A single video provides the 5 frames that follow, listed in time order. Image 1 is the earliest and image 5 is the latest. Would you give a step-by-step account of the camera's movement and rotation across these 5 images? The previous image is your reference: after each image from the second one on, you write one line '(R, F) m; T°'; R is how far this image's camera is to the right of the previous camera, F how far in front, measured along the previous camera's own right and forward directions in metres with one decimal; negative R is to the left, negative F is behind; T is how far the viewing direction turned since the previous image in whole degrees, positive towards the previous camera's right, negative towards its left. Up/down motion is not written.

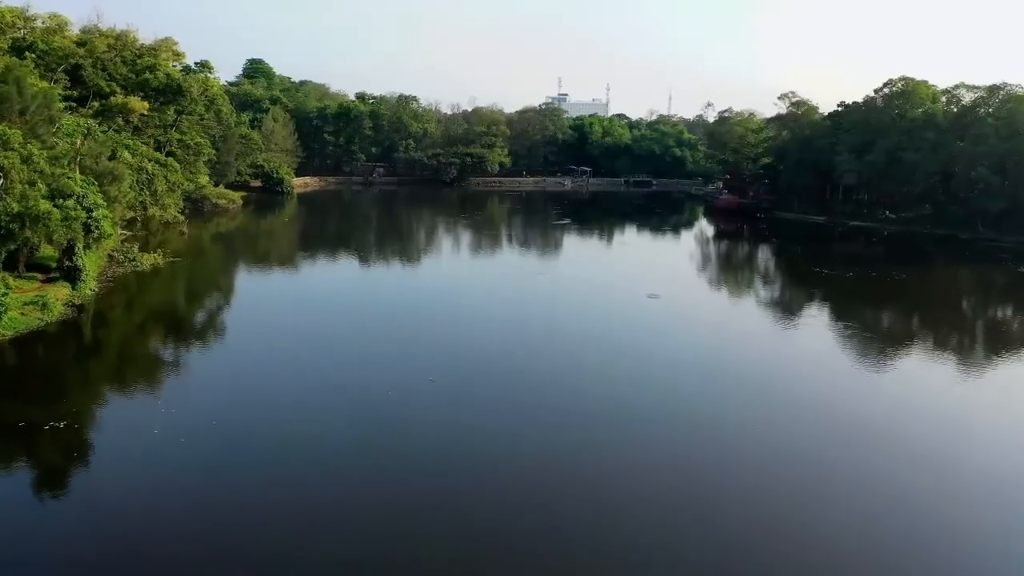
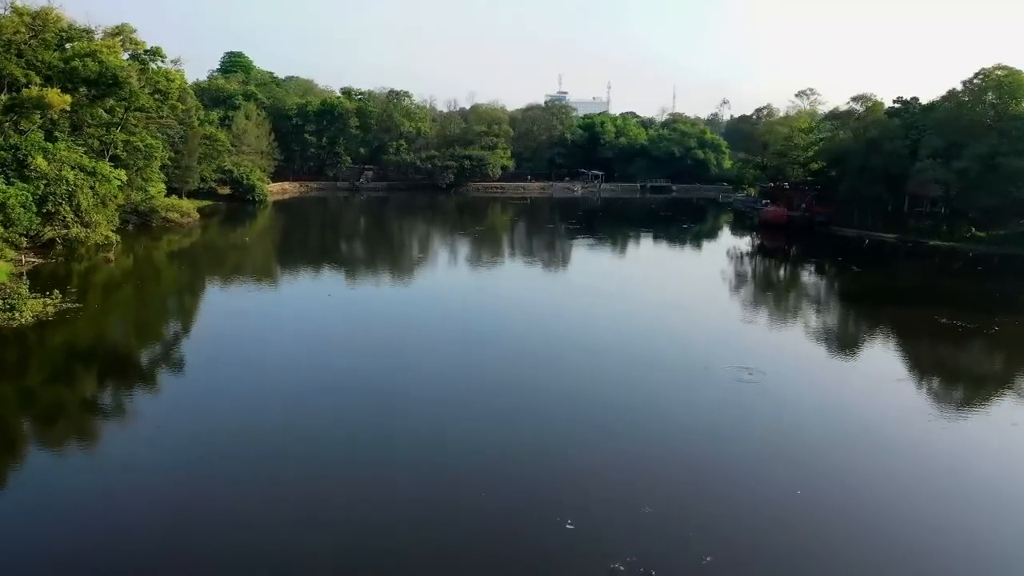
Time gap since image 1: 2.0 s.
(-0.3, +3.8) m; 0°
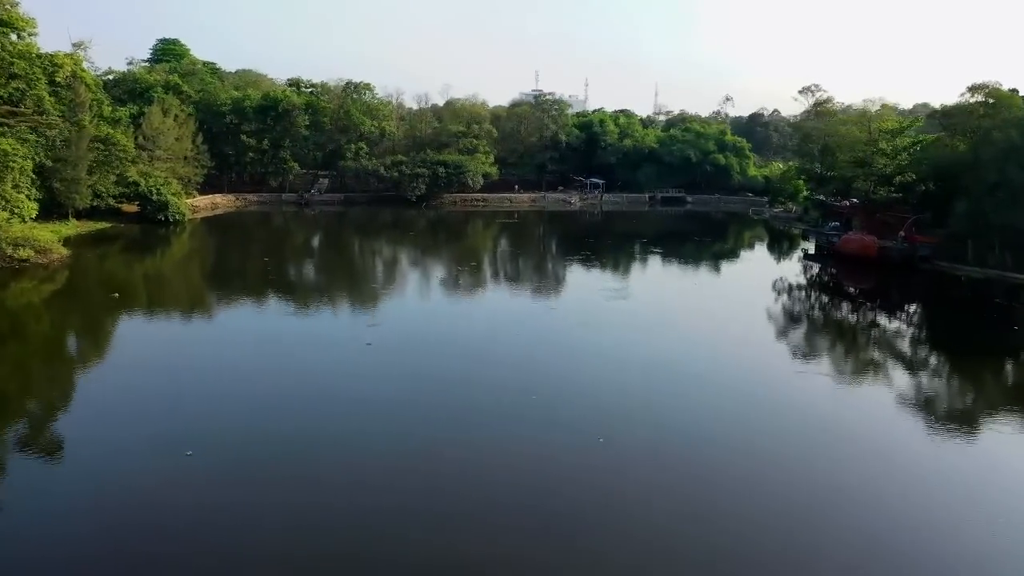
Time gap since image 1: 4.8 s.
(-0.4, +5.5) m; +2°
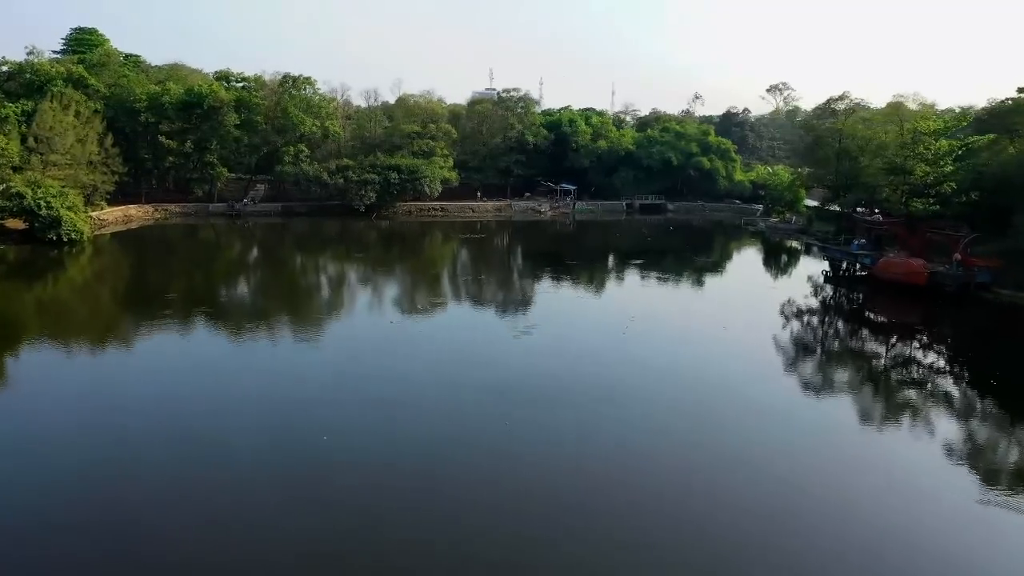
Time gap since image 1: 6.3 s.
(-0.3, +3.0) m; +4°
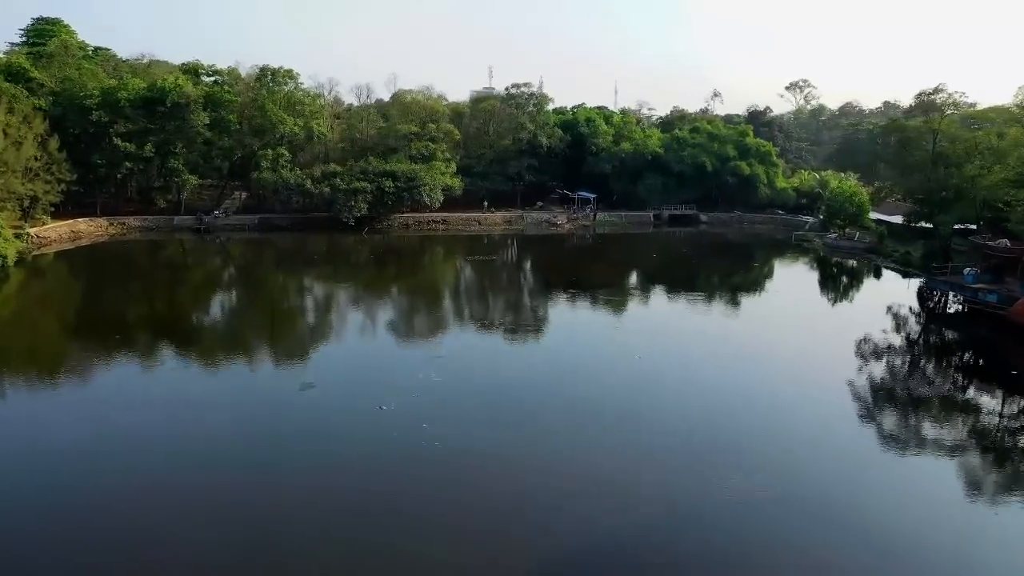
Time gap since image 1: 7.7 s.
(-0.4, +3.0) m; 0°
